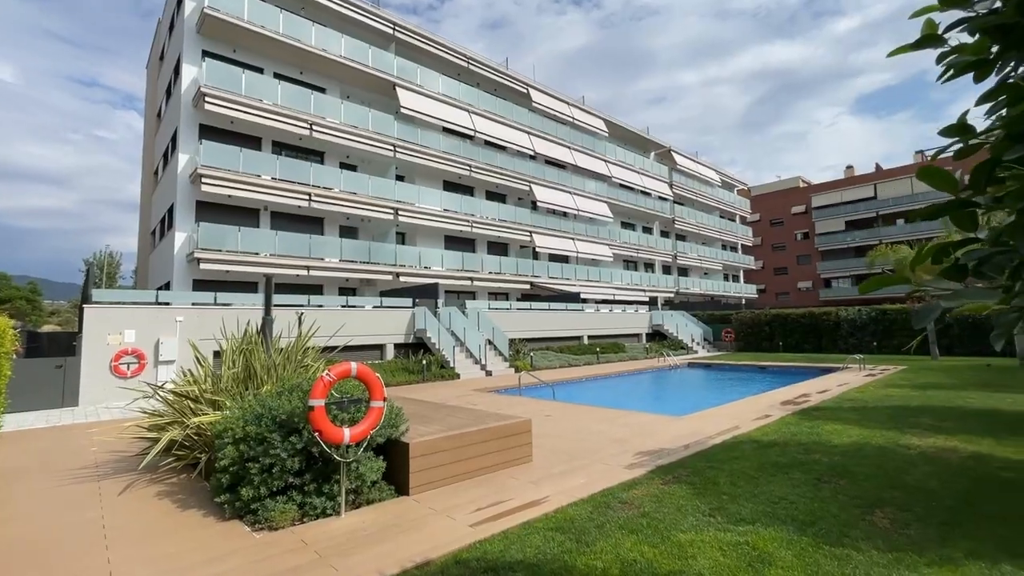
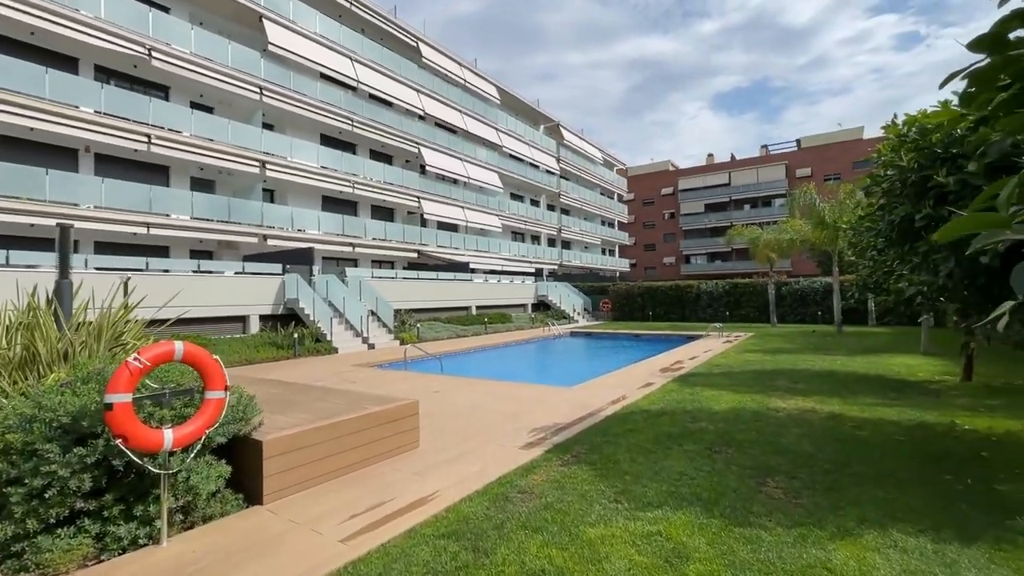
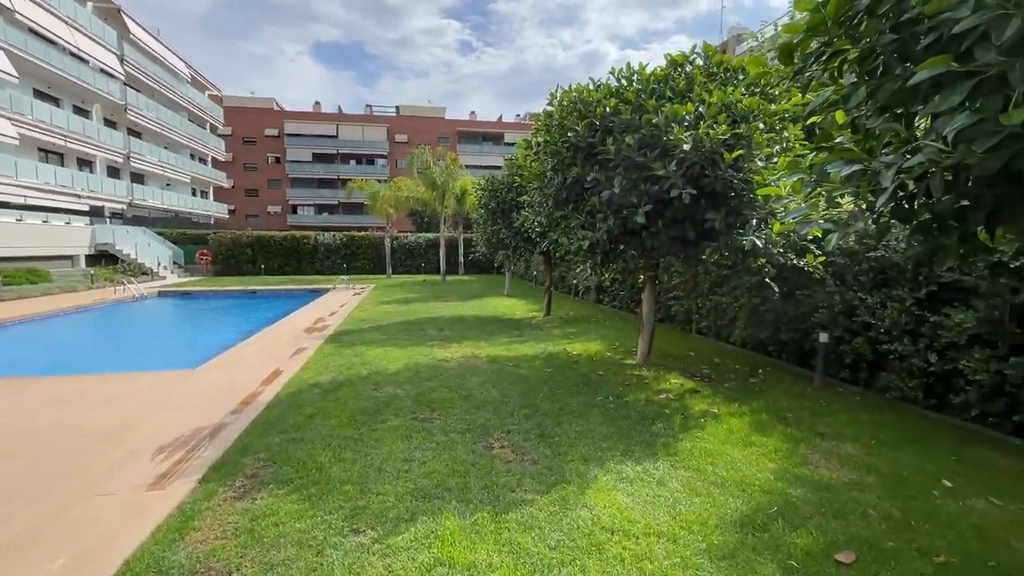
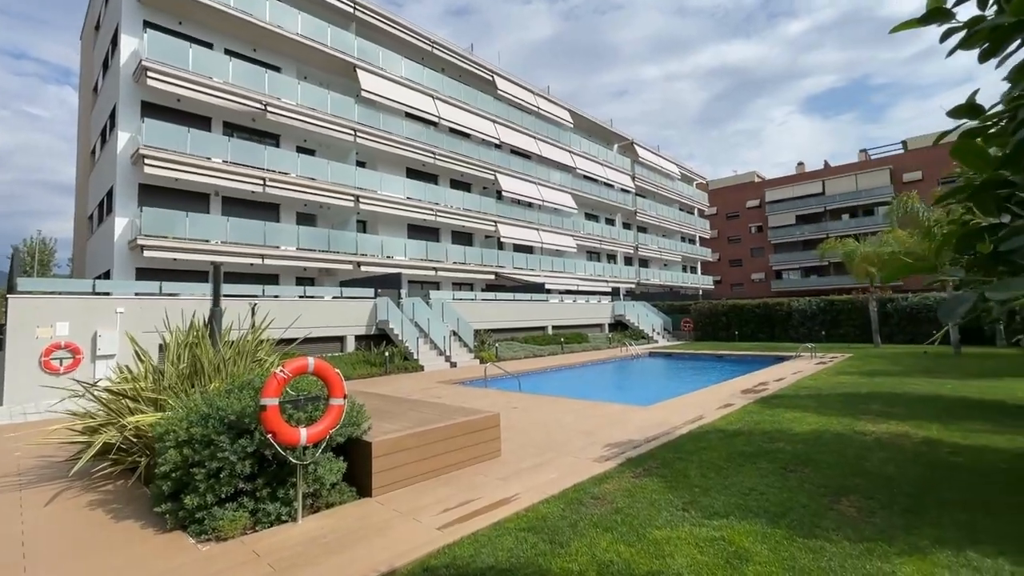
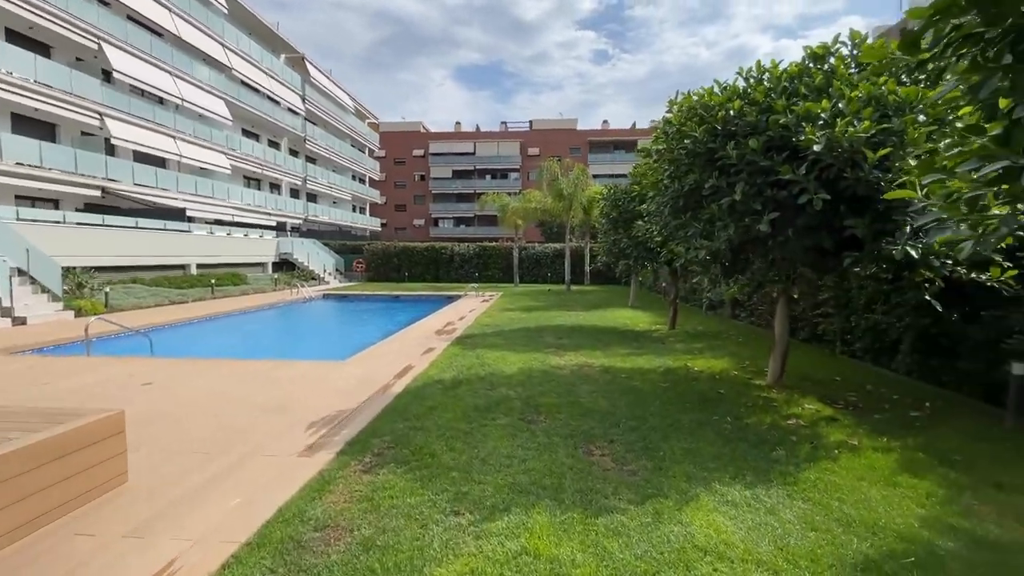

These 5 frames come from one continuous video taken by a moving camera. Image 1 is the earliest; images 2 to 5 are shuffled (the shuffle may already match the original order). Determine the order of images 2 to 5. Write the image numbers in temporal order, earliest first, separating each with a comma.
4, 2, 5, 3
